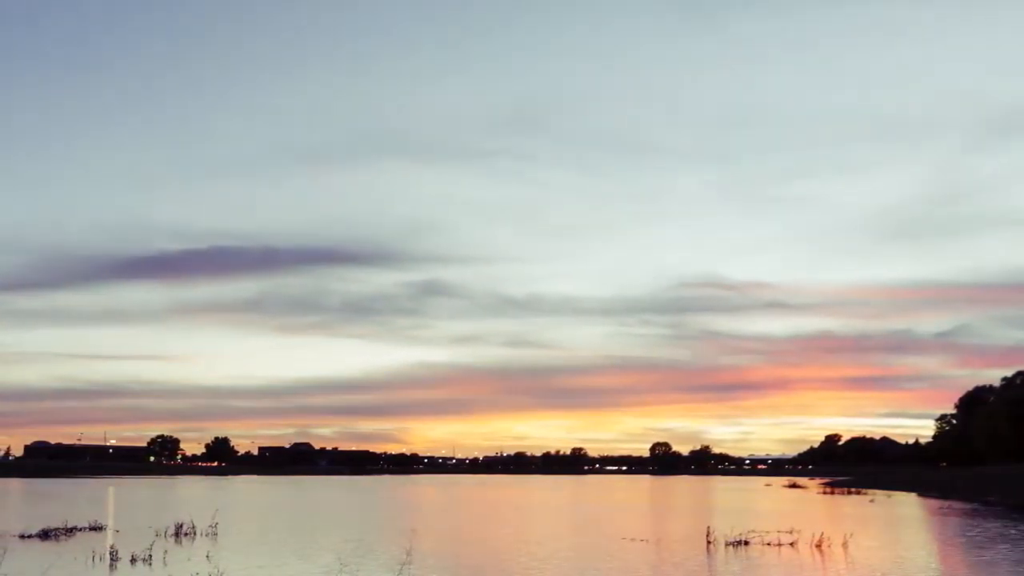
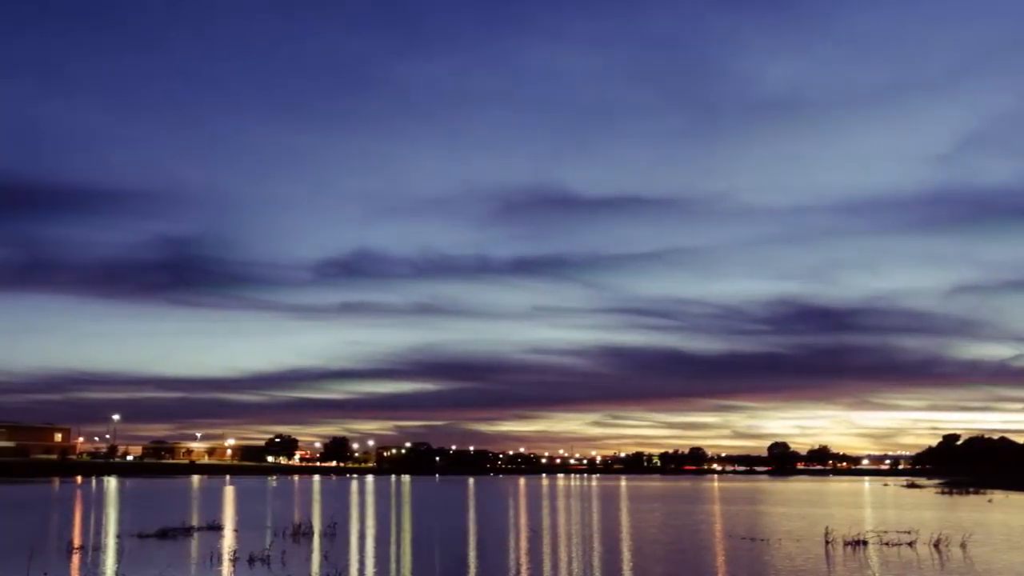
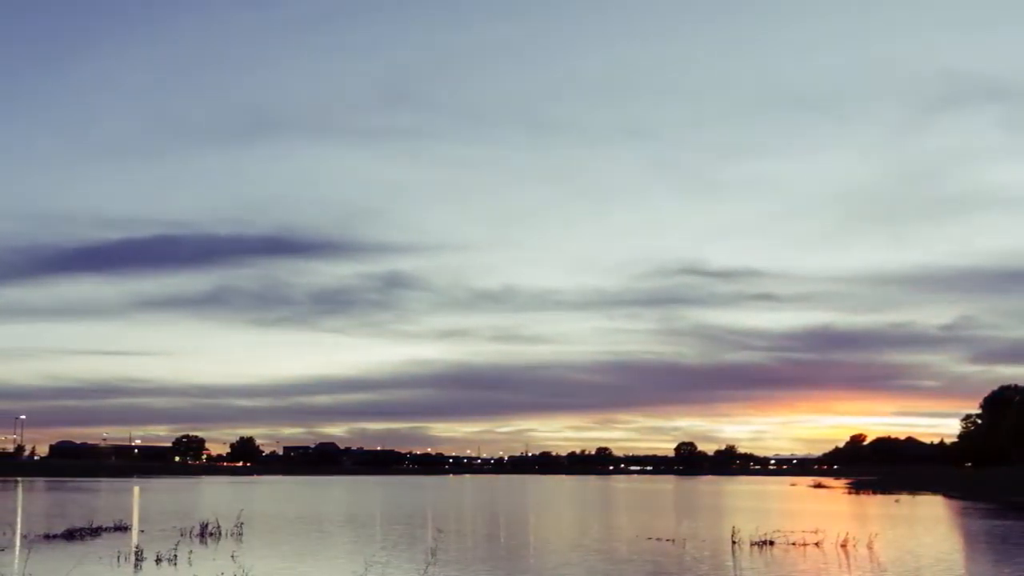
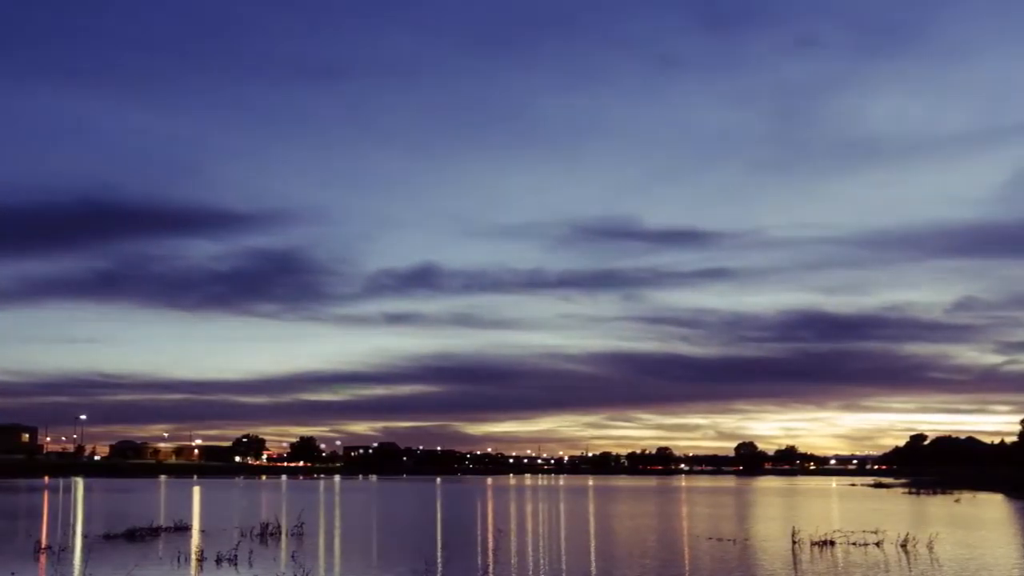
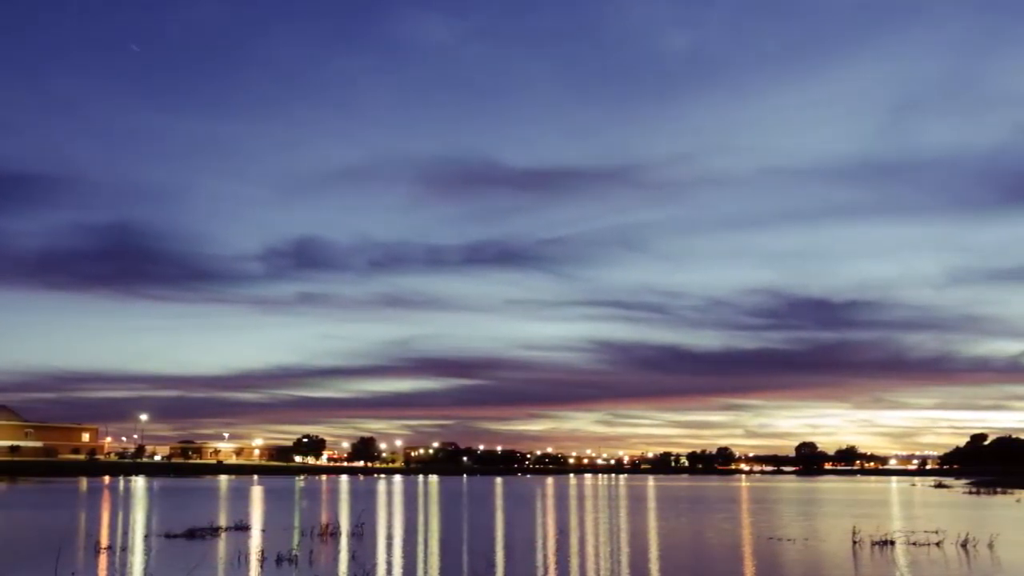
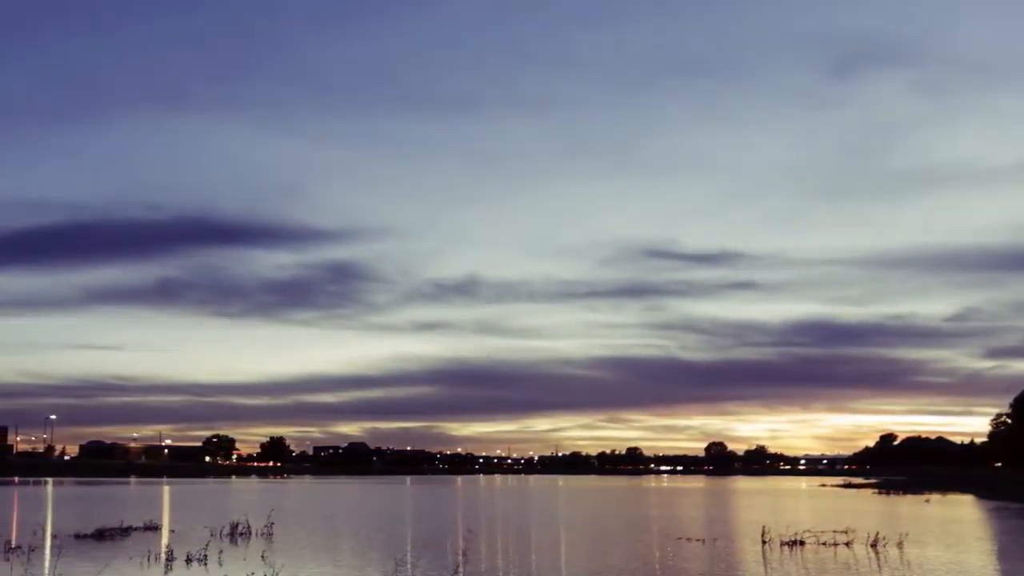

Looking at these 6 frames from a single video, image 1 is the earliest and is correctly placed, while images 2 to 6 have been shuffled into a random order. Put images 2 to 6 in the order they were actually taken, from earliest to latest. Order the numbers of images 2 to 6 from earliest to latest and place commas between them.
3, 6, 4, 2, 5
